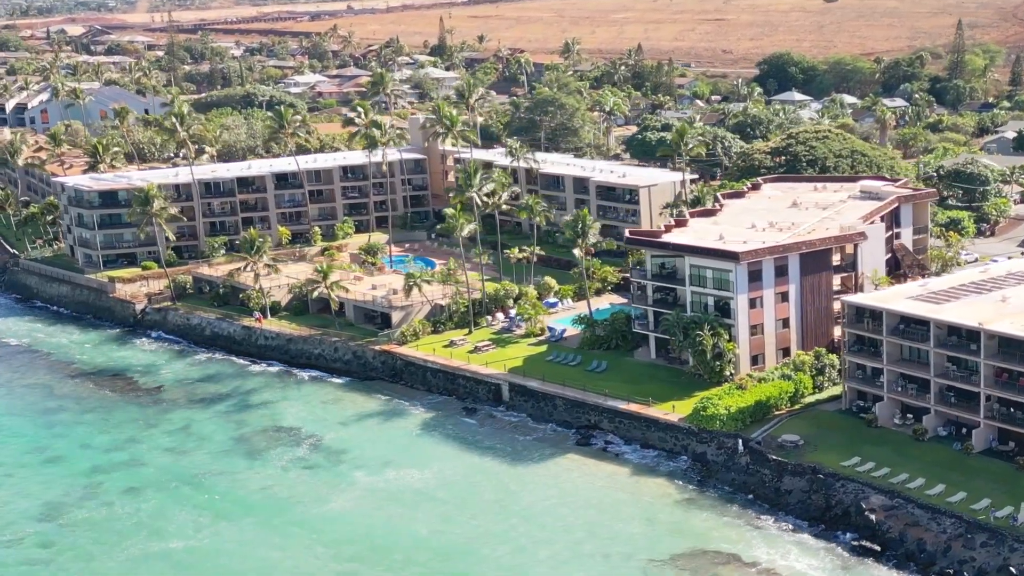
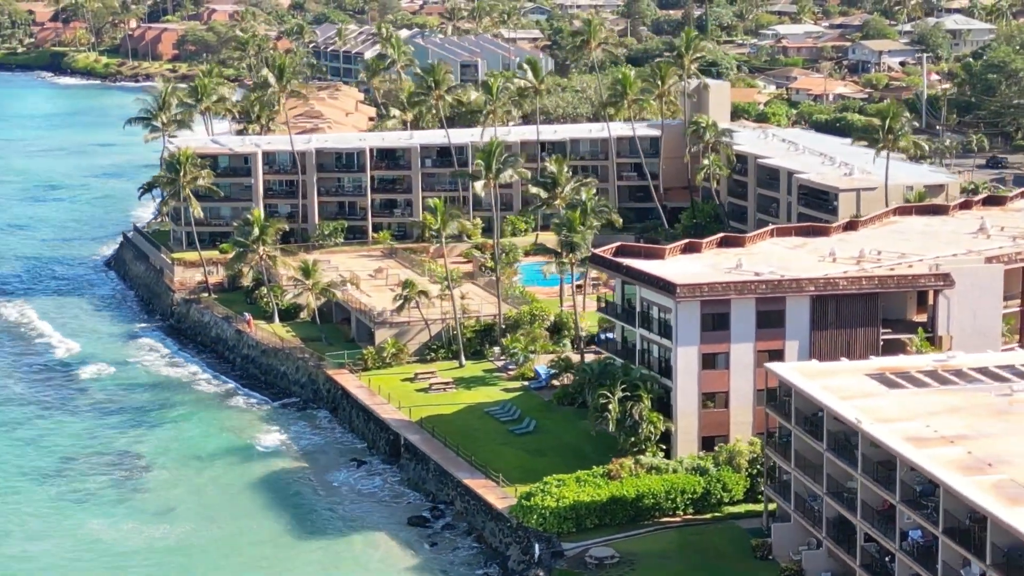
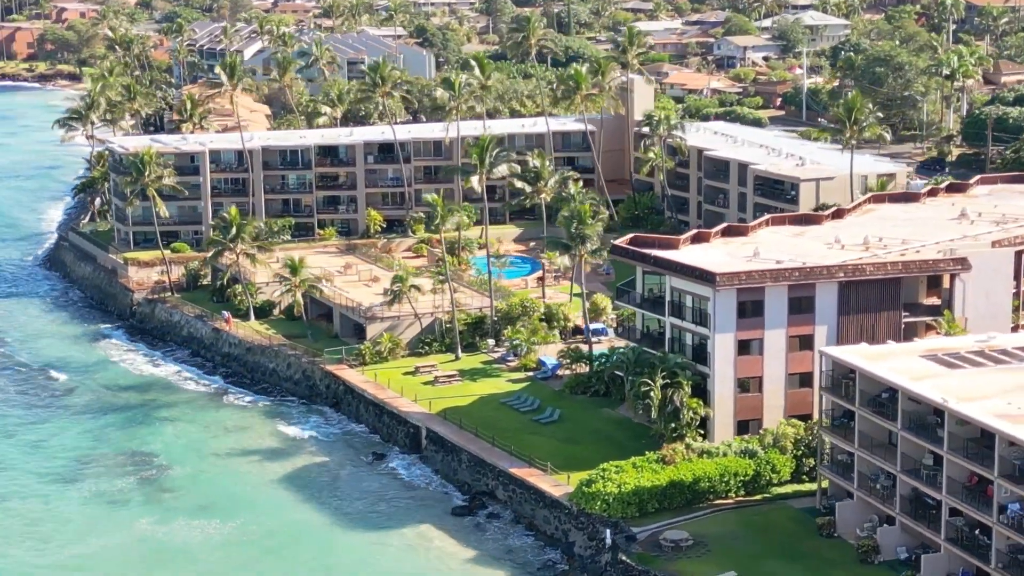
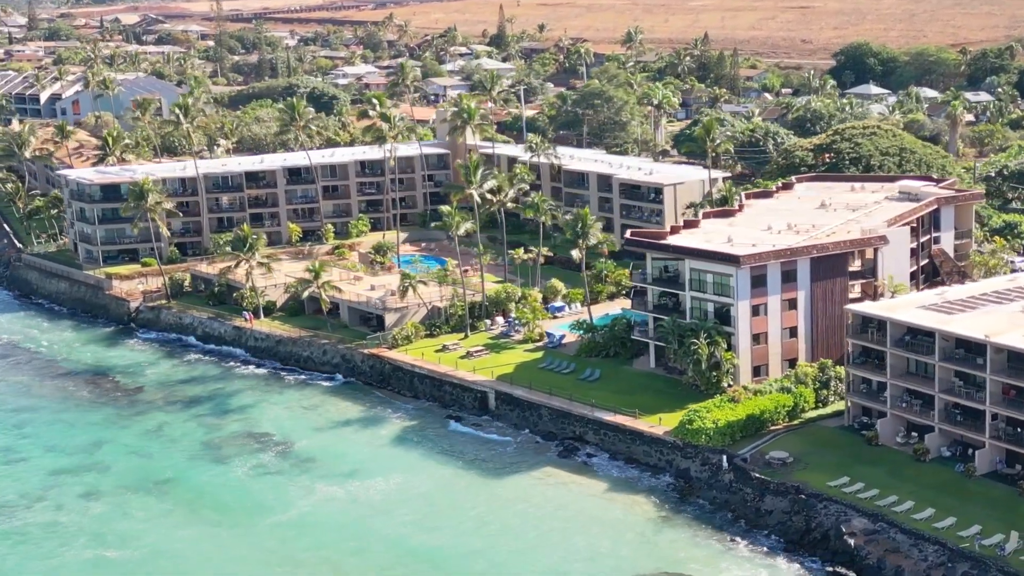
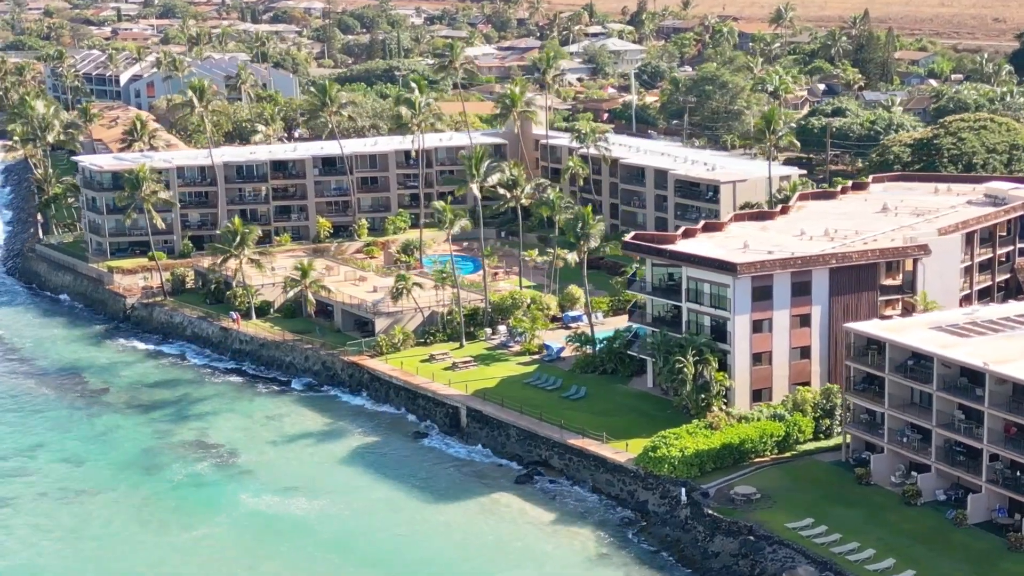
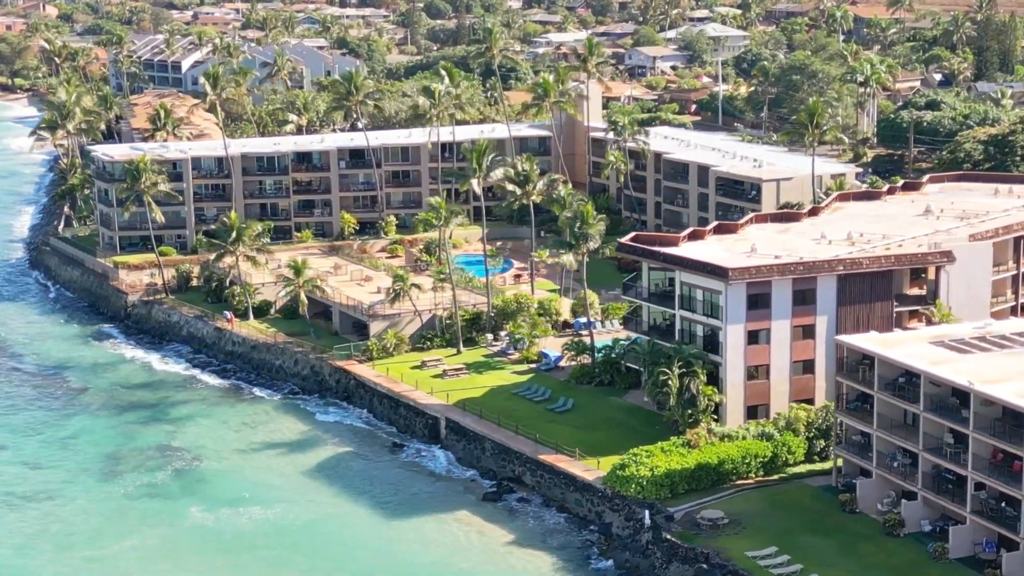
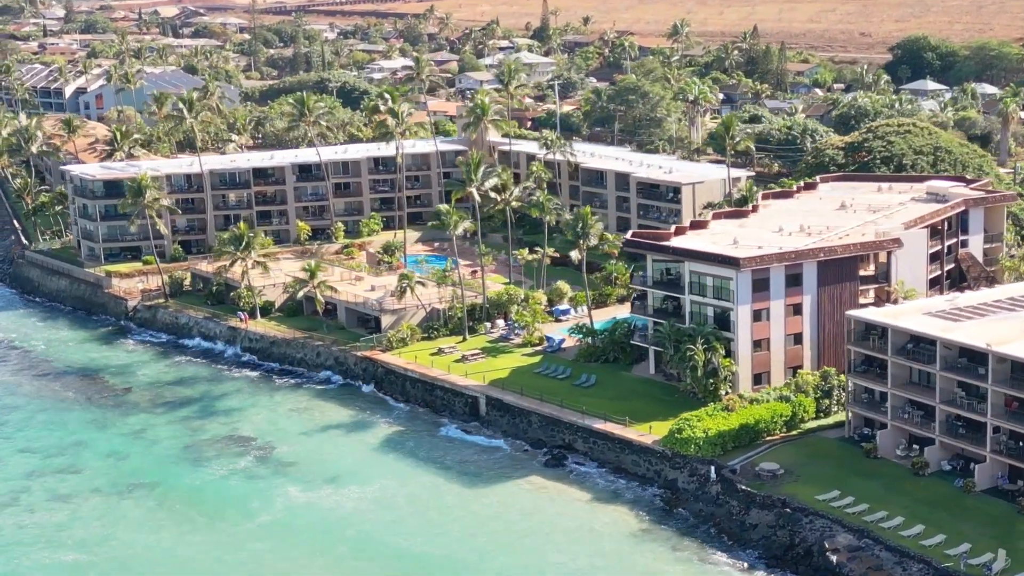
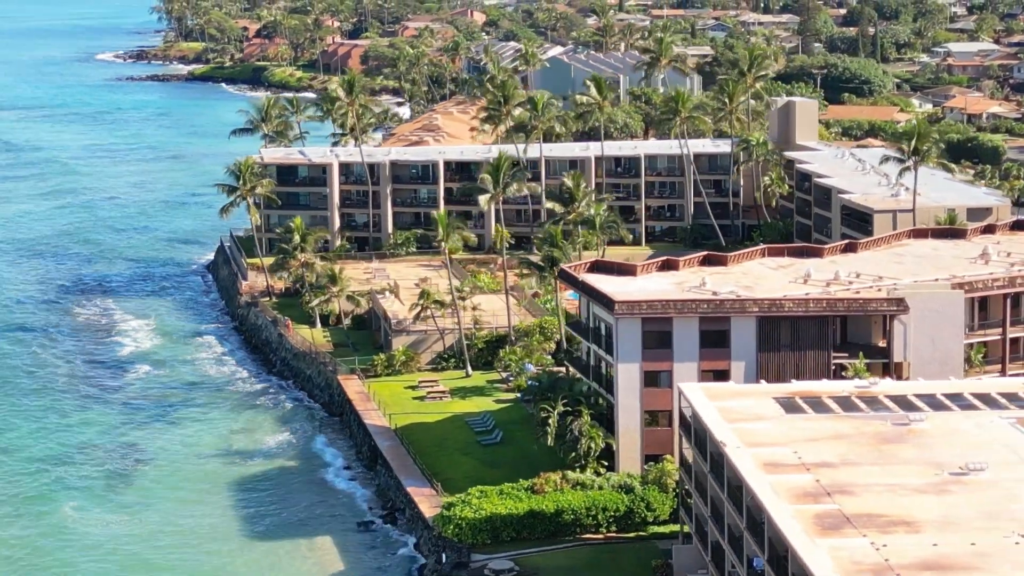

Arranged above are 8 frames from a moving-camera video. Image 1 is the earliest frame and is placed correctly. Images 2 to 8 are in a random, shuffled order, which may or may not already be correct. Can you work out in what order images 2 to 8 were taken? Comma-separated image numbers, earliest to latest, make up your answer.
4, 7, 5, 6, 3, 2, 8
